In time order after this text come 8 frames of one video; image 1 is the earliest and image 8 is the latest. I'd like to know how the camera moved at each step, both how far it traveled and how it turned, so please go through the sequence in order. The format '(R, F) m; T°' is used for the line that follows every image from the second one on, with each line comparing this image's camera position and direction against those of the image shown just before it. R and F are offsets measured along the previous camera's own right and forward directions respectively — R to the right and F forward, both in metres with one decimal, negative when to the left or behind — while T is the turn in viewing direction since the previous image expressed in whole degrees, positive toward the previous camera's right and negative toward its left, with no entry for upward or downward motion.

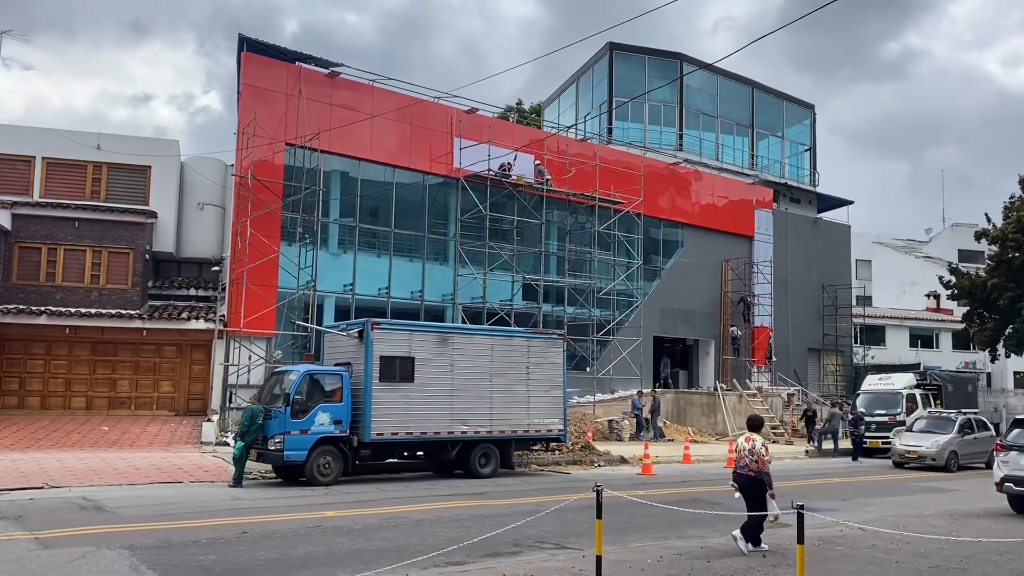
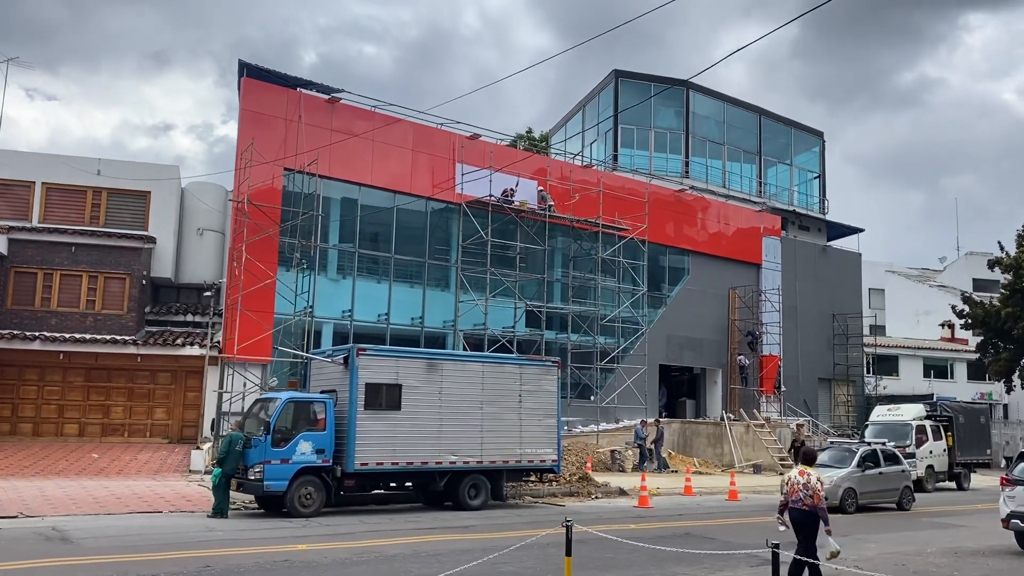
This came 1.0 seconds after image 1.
(+0.4, +0.4) m; -1°
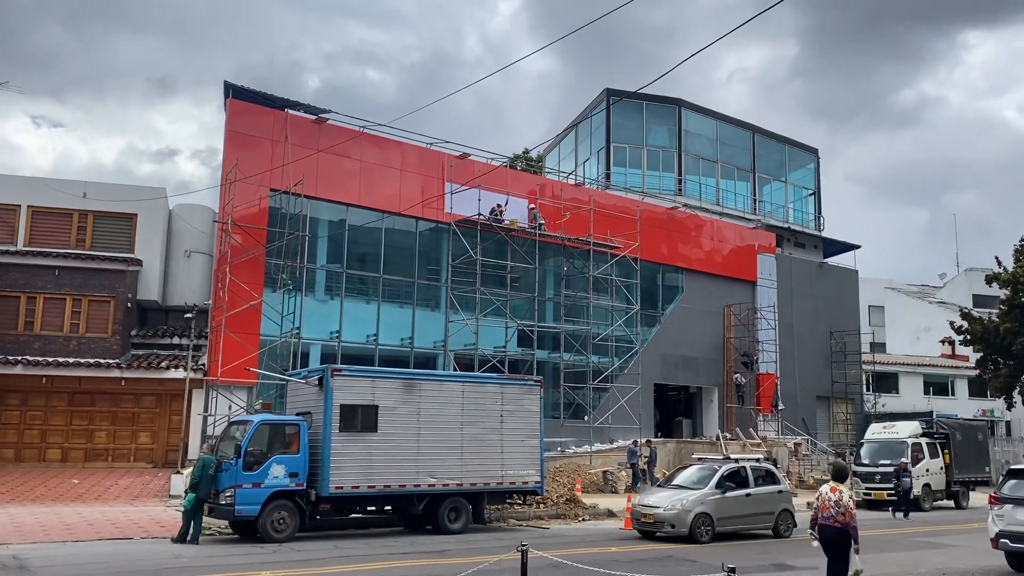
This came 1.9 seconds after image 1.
(+0.5, +0.2) m; 0°
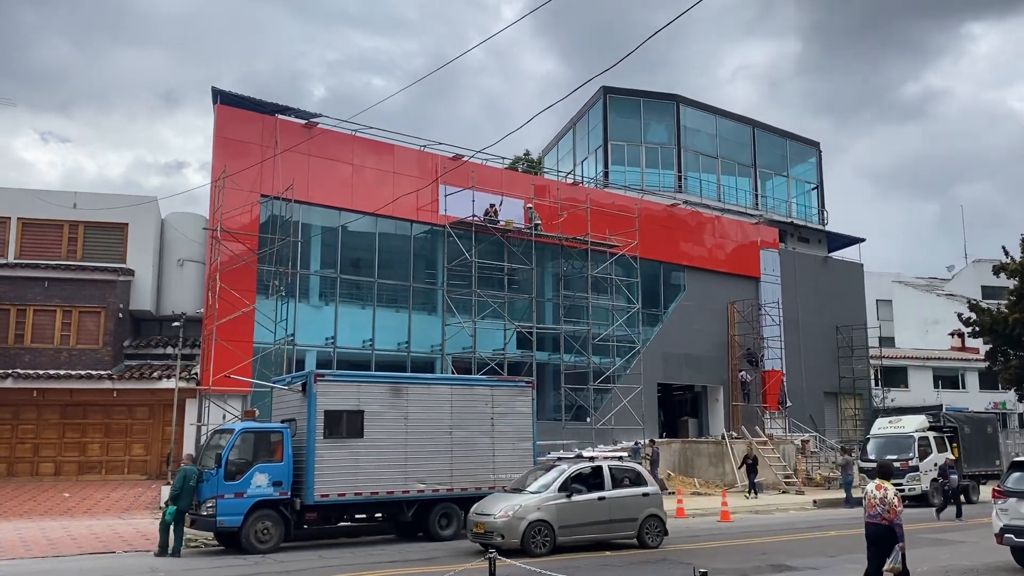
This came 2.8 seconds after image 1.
(+0.4, +0.4) m; -1°
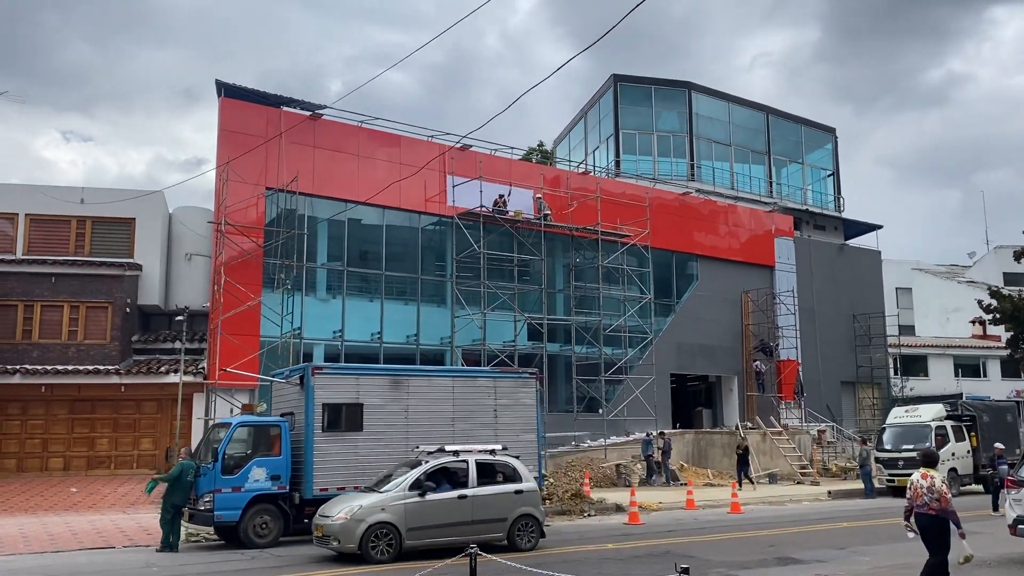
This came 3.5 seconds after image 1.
(+0.3, +0.3) m; -1°
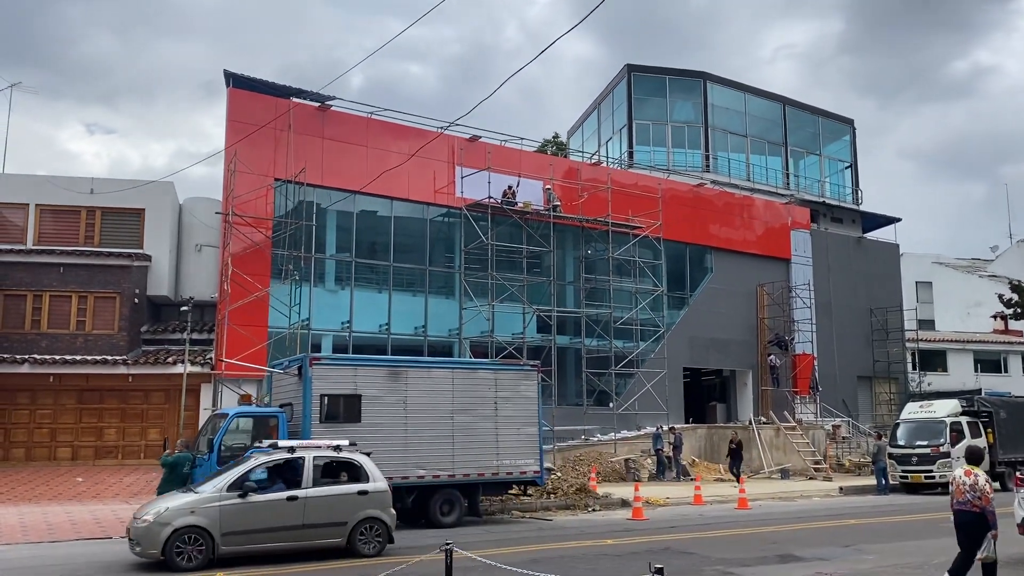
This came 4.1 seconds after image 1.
(+0.3, +0.2) m; -1°
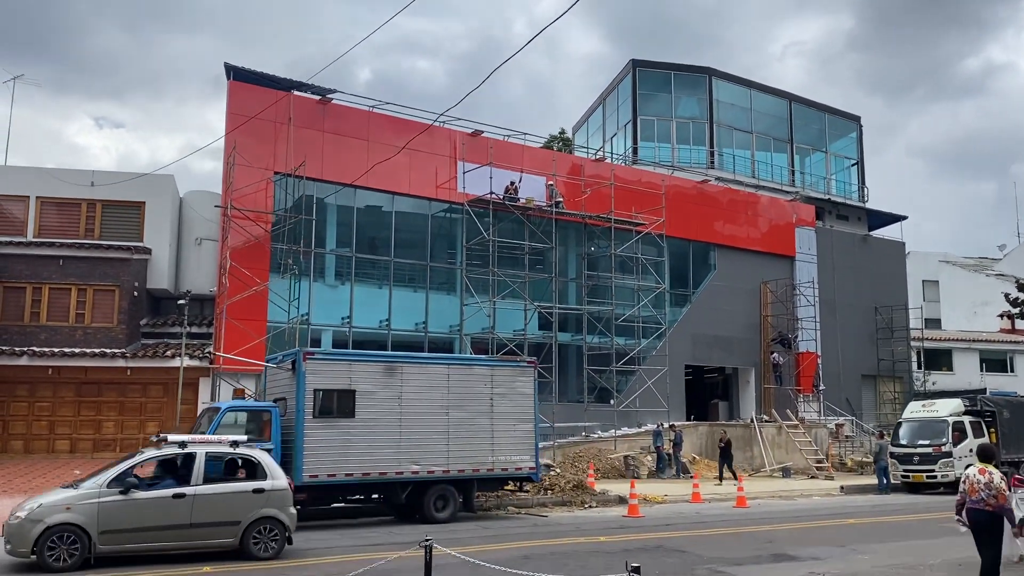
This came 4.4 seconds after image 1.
(+0.2, +0.1) m; 0°
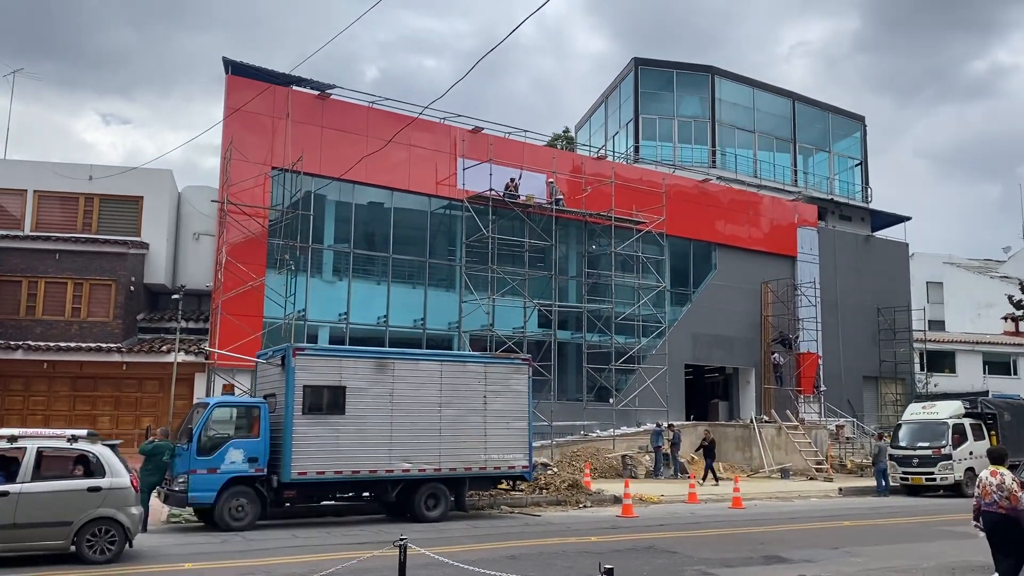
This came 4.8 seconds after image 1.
(+0.2, +0.1) m; 0°
